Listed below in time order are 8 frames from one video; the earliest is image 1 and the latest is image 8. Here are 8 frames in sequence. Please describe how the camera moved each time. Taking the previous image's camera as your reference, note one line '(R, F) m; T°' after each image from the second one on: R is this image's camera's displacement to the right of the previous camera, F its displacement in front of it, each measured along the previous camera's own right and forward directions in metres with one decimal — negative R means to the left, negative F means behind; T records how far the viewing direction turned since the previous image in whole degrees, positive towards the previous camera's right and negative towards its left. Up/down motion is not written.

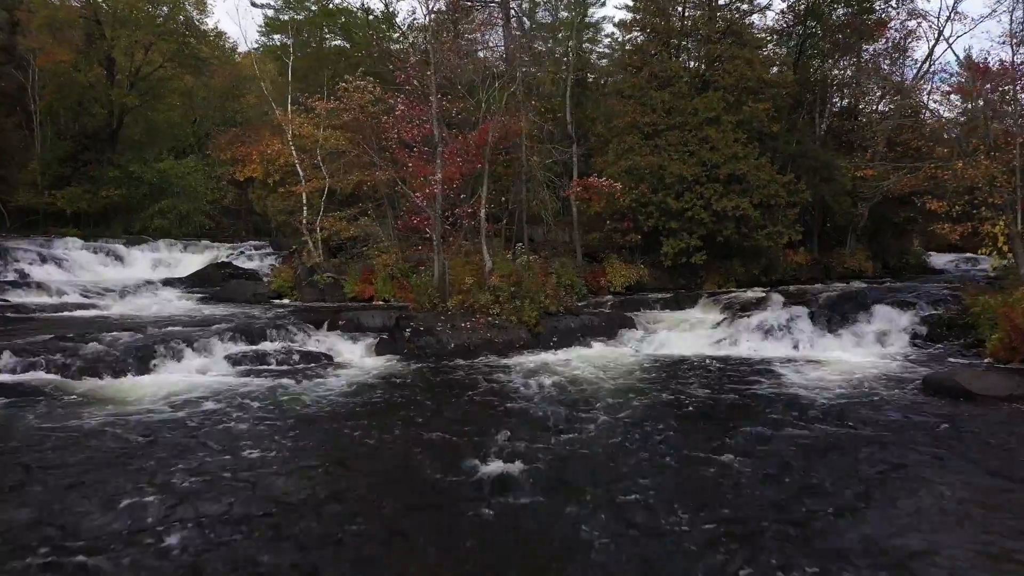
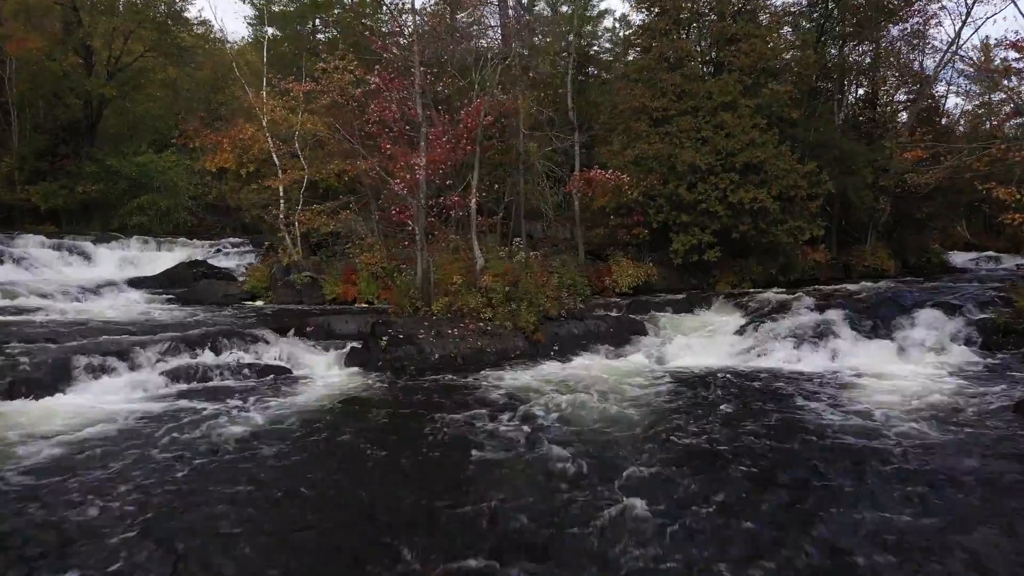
(+0.1, +1.8) m; 0°
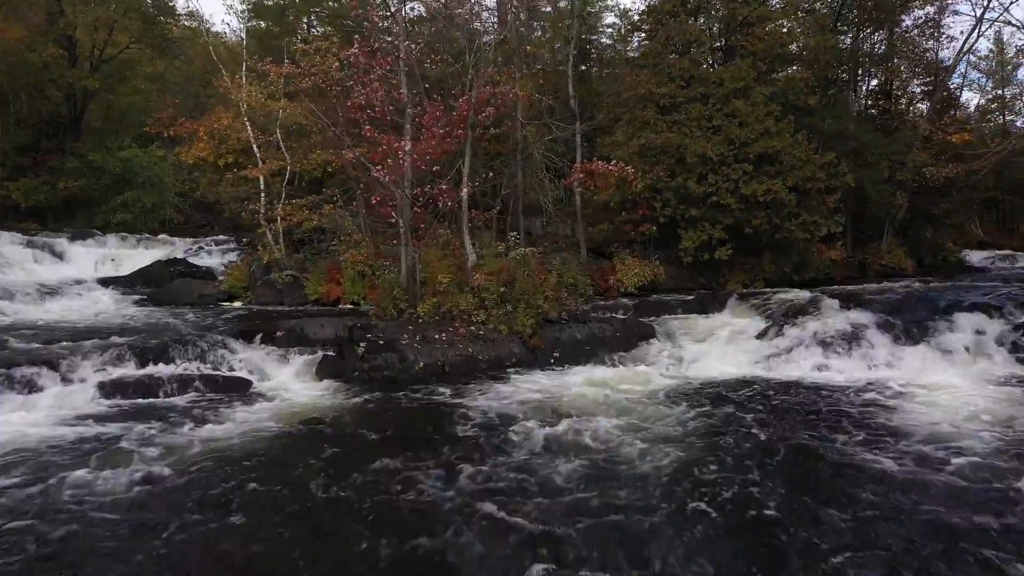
(+0.1, +1.3) m; 0°
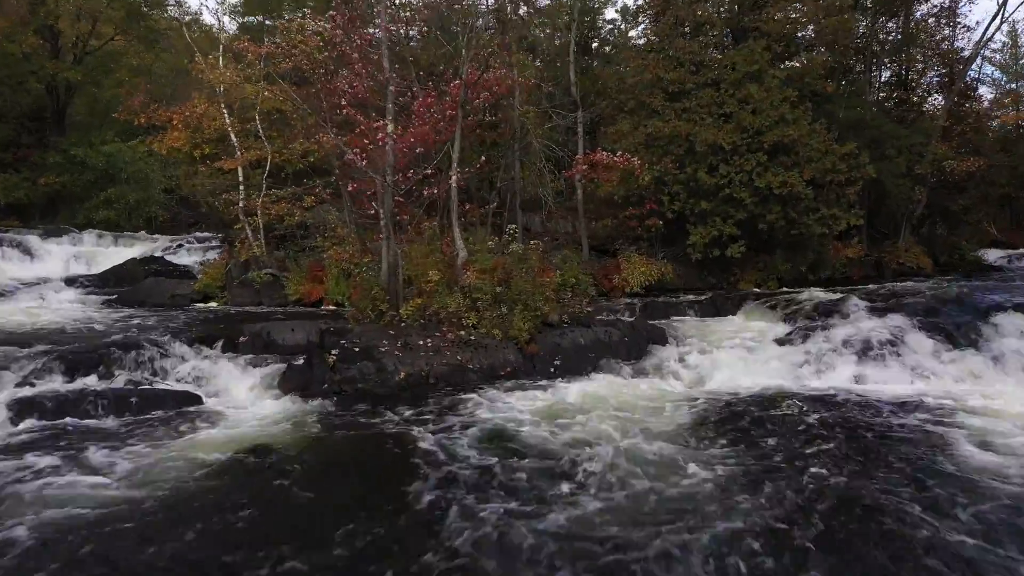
(+0.1, +1.2) m; 0°
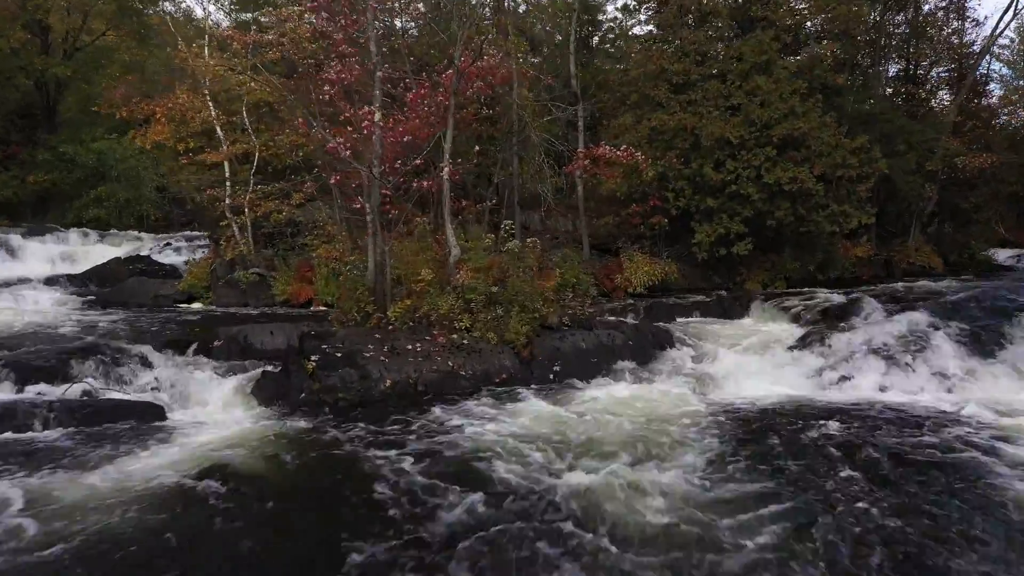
(+0.1, +0.7) m; 0°
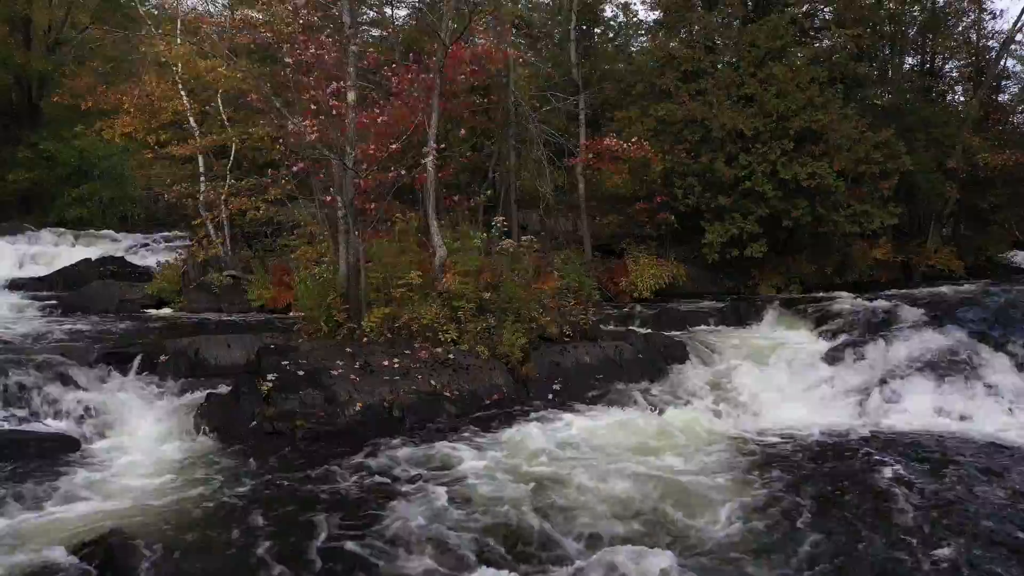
(+0.1, +1.2) m; 0°
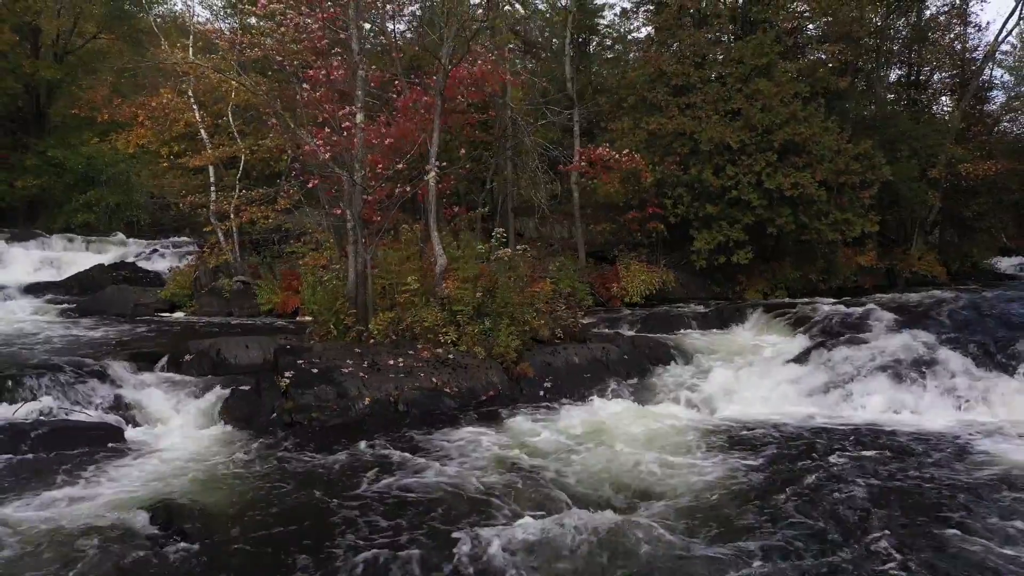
(+0.1, -0.7) m; 0°
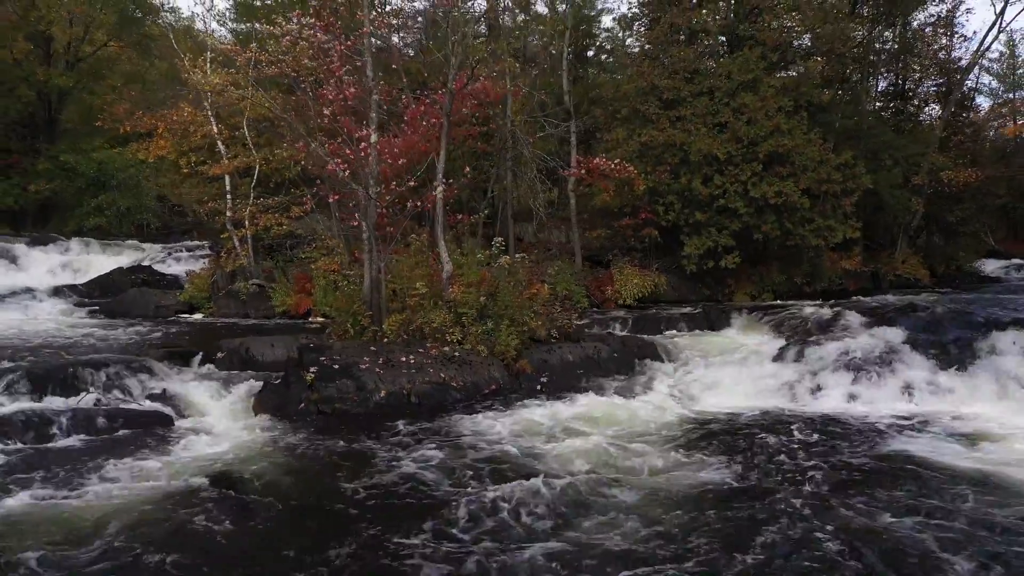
(0.0, -0.9) m; 0°
